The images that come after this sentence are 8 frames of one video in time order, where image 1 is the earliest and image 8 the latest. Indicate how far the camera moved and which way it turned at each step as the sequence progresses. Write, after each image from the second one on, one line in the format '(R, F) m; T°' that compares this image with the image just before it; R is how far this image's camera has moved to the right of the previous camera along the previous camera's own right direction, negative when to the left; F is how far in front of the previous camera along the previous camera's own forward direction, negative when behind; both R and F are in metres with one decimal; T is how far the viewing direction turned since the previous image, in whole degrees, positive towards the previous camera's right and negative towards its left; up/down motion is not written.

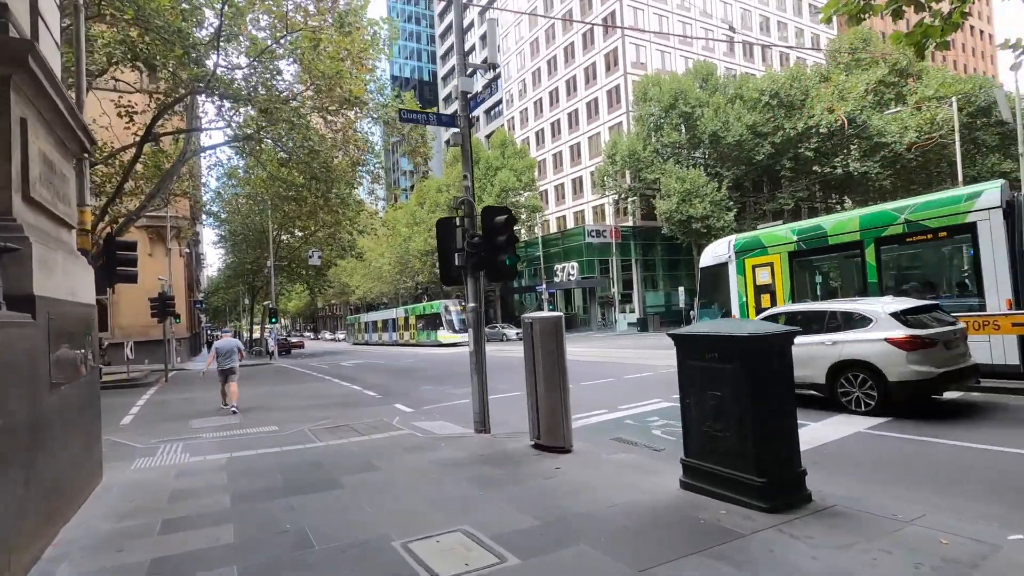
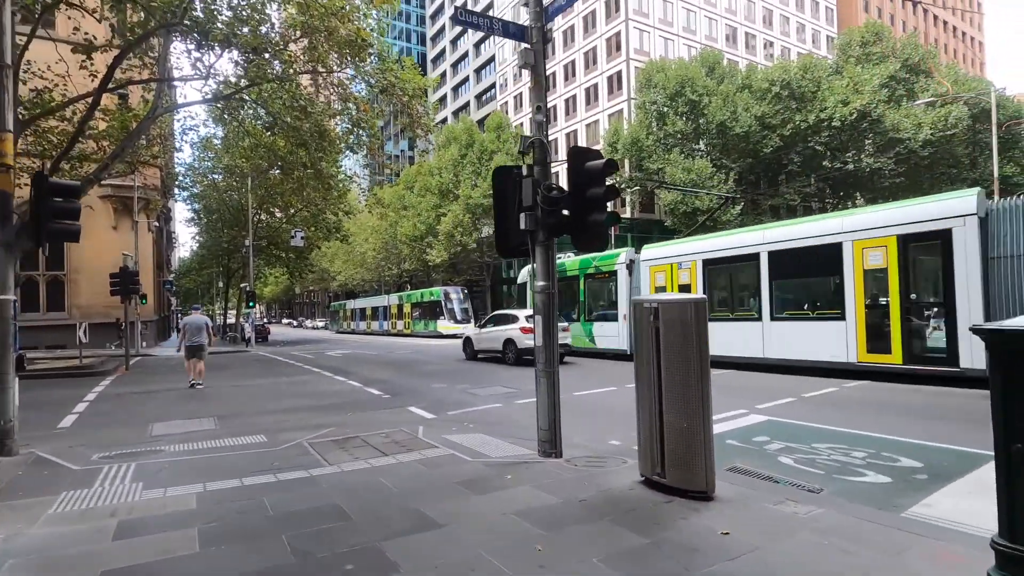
(-1.1, +1.9) m; +2°
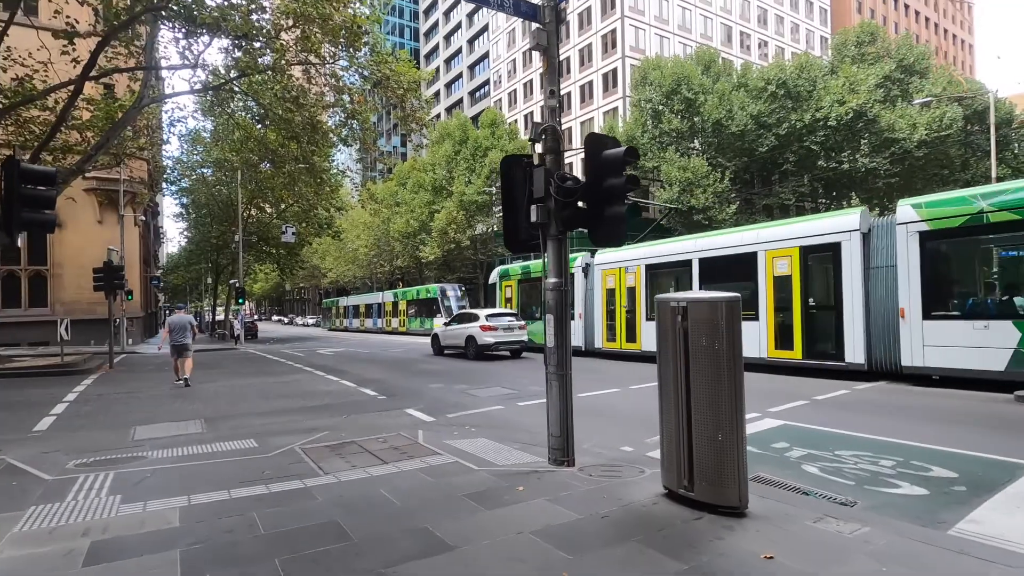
(-0.2, +0.3) m; +1°
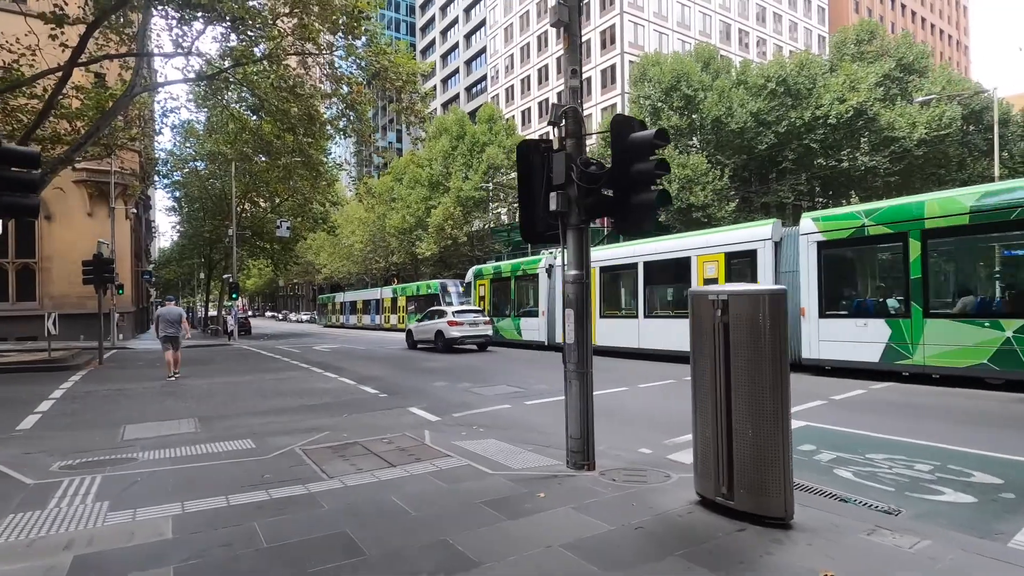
(-0.2, +0.3) m; +1°
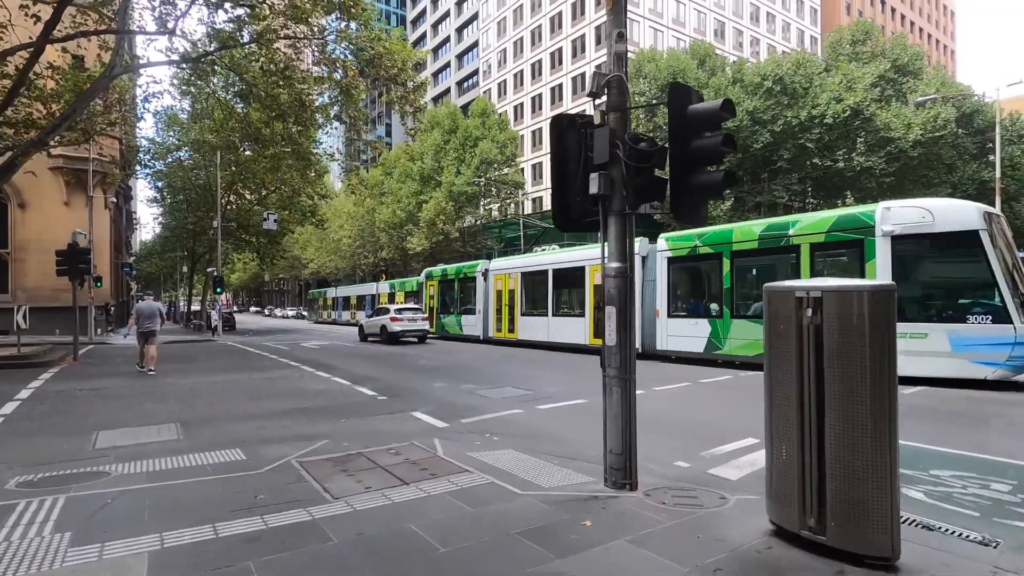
(-0.4, +0.6) m; +1°
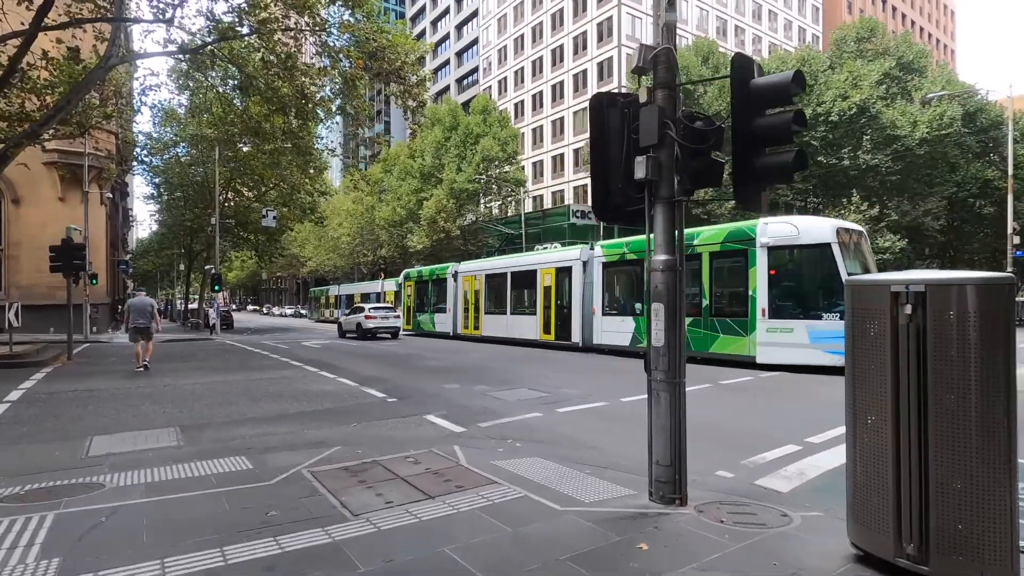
(-0.3, +0.4) m; 0°
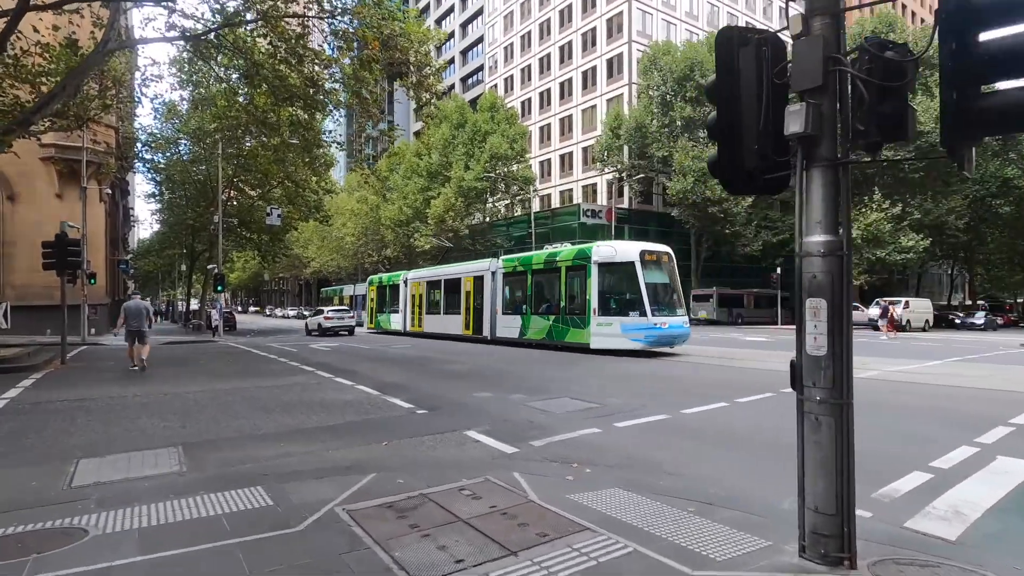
(-0.6, +0.9) m; 0°
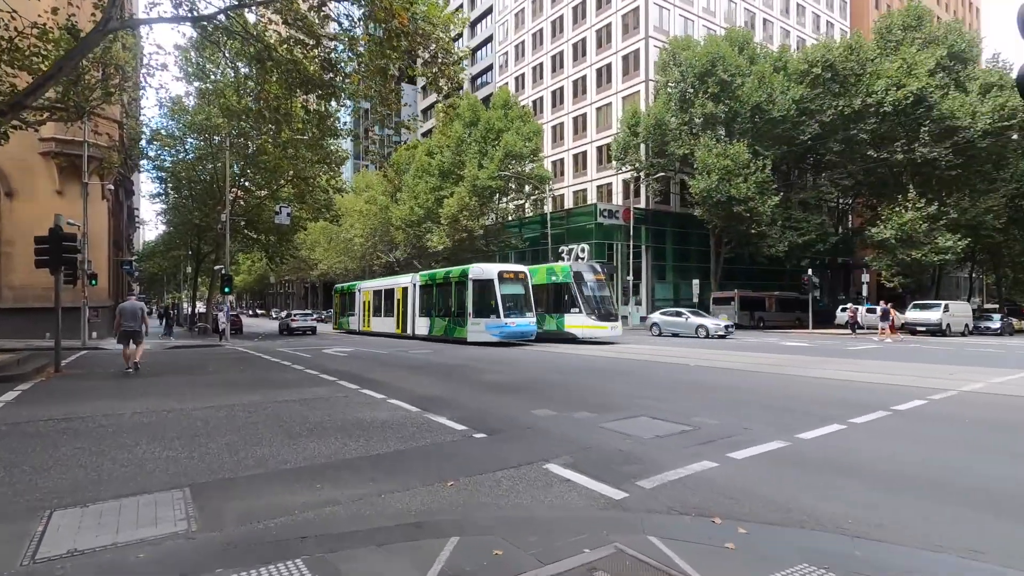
(-0.8, +1.3) m; 0°
